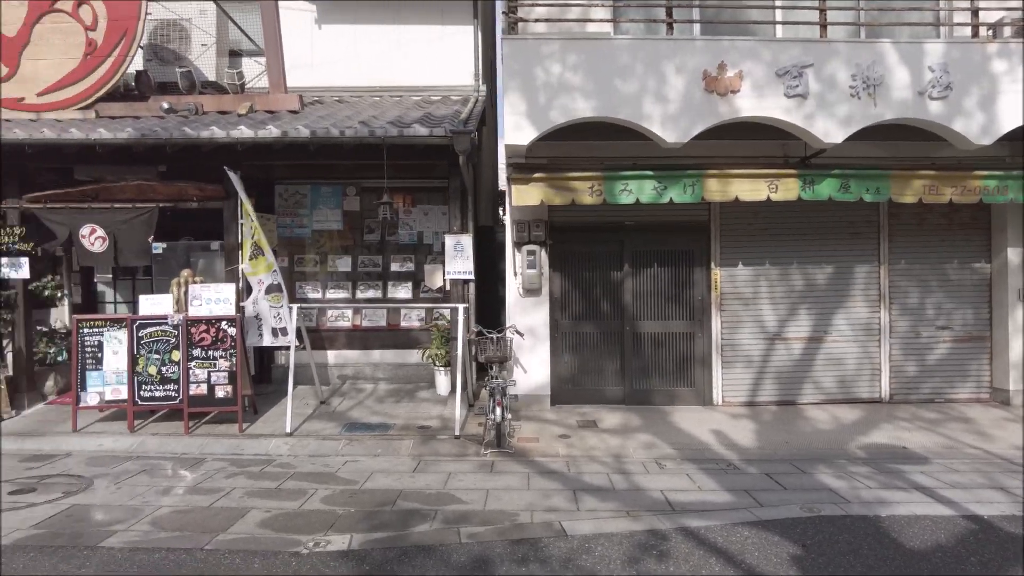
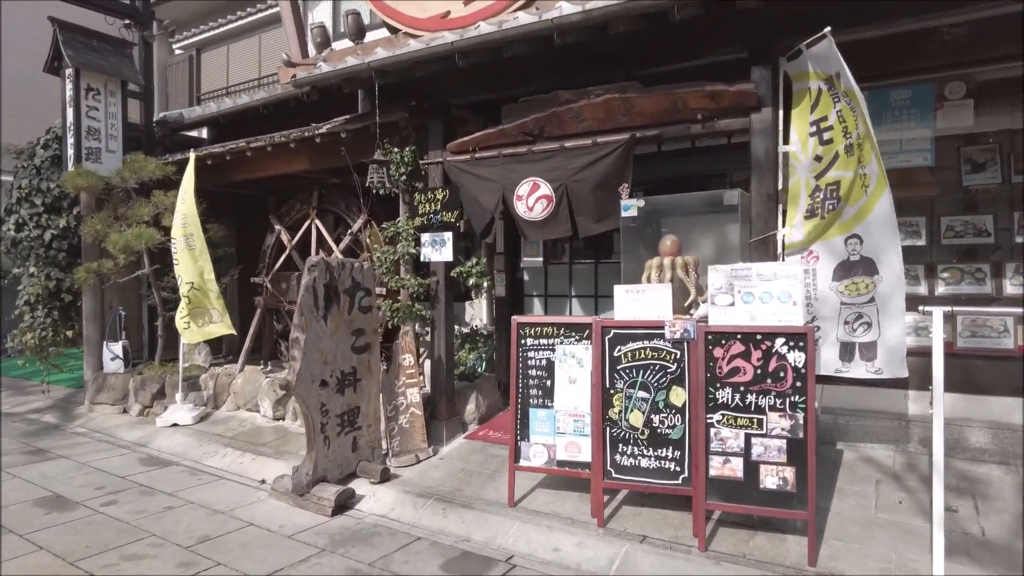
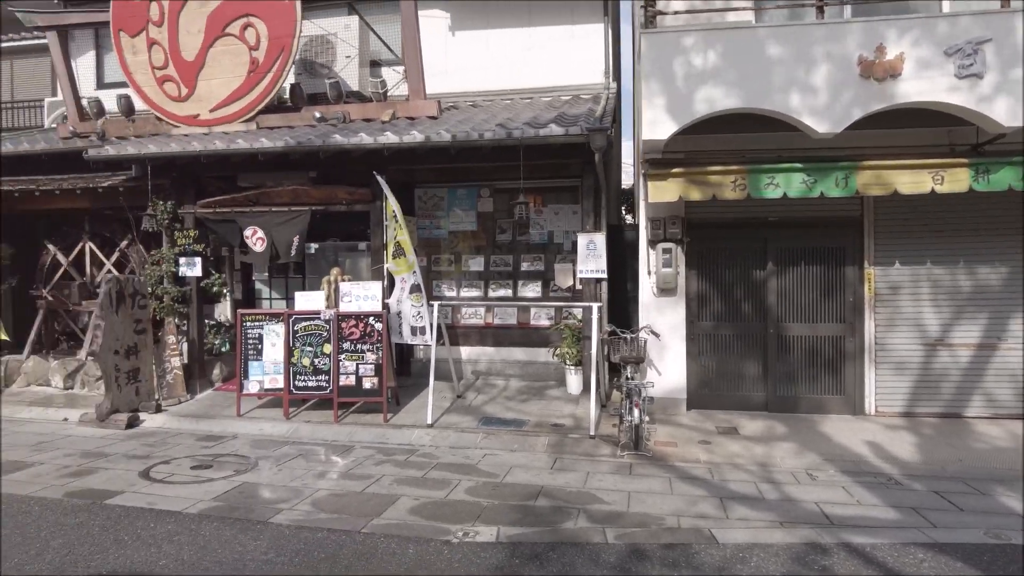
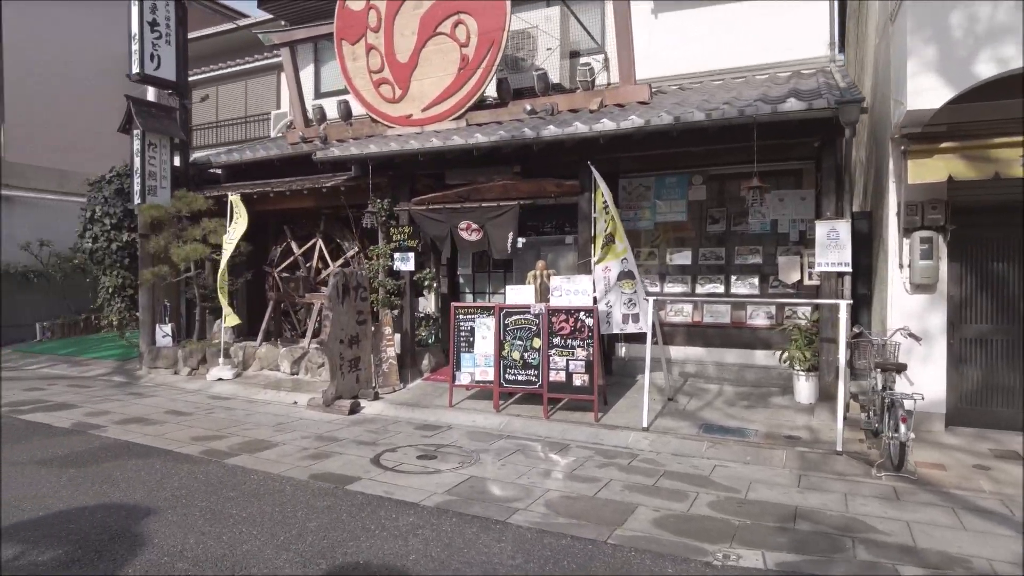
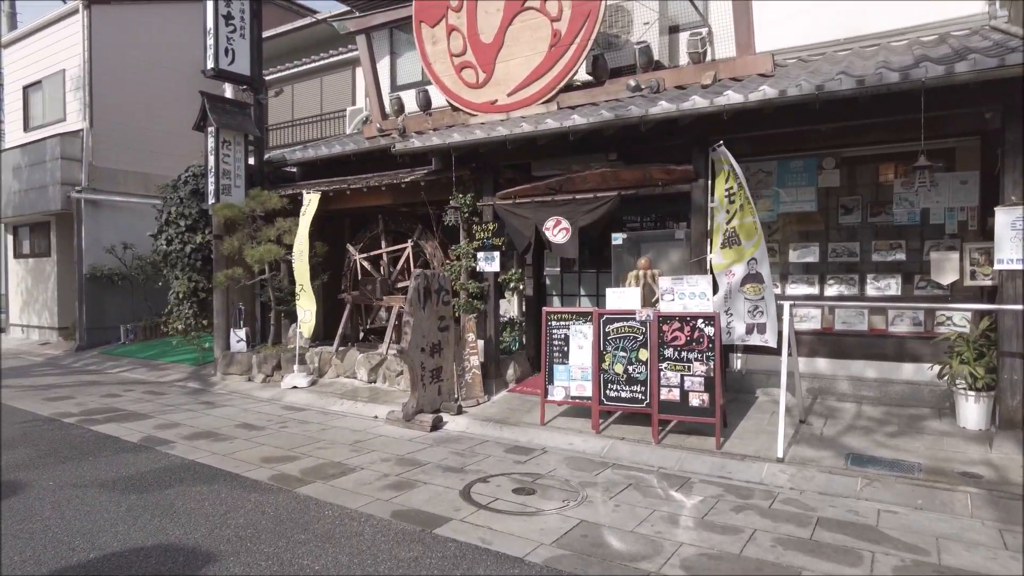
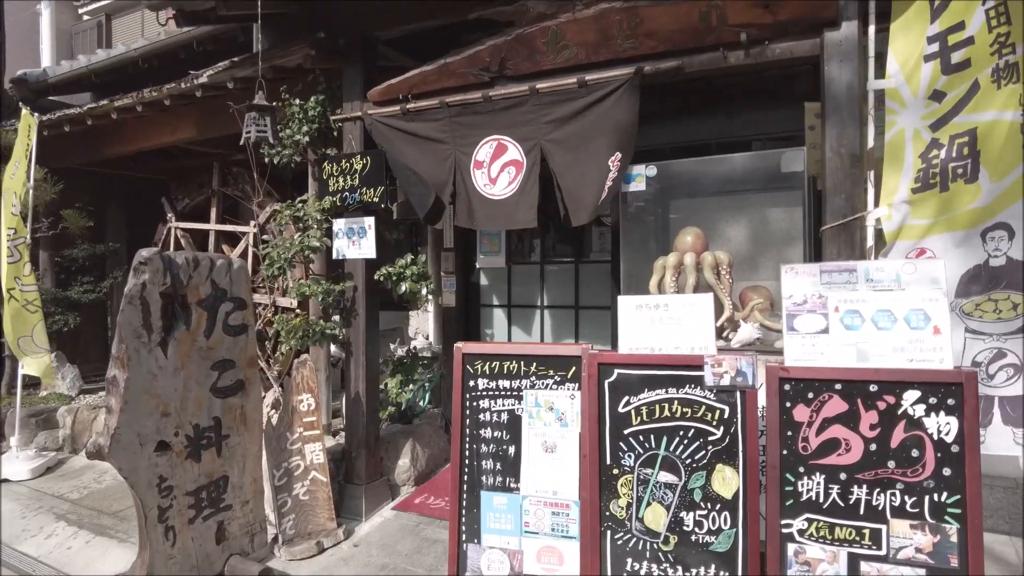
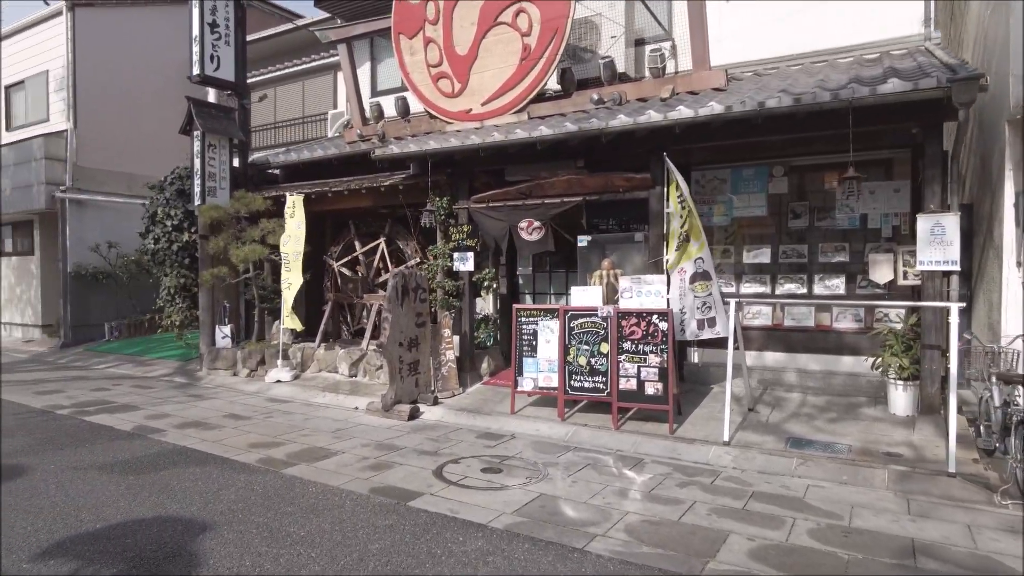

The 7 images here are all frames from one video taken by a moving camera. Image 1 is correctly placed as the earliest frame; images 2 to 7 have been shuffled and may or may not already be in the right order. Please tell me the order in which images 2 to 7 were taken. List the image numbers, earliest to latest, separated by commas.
3, 4, 7, 5, 2, 6
